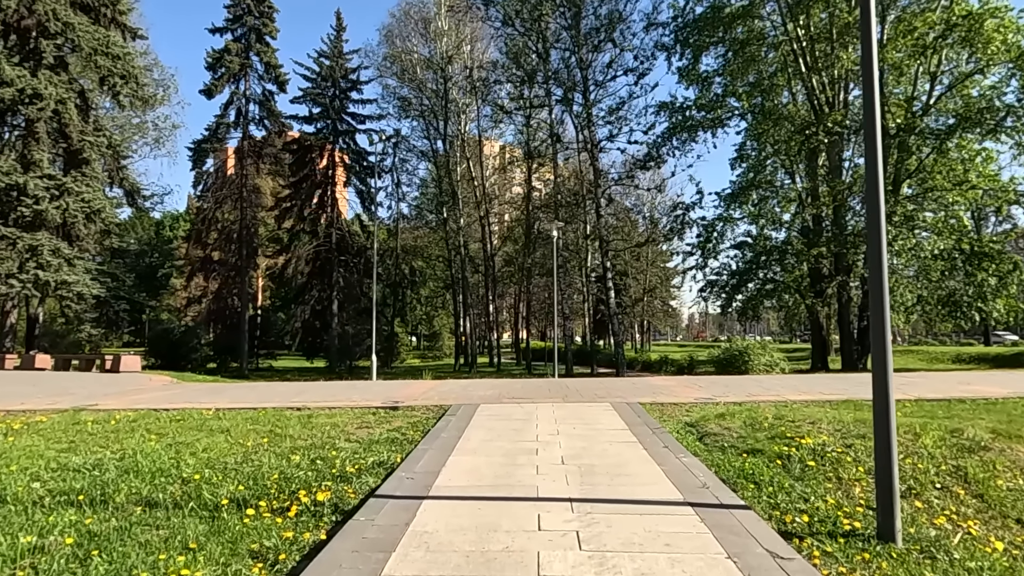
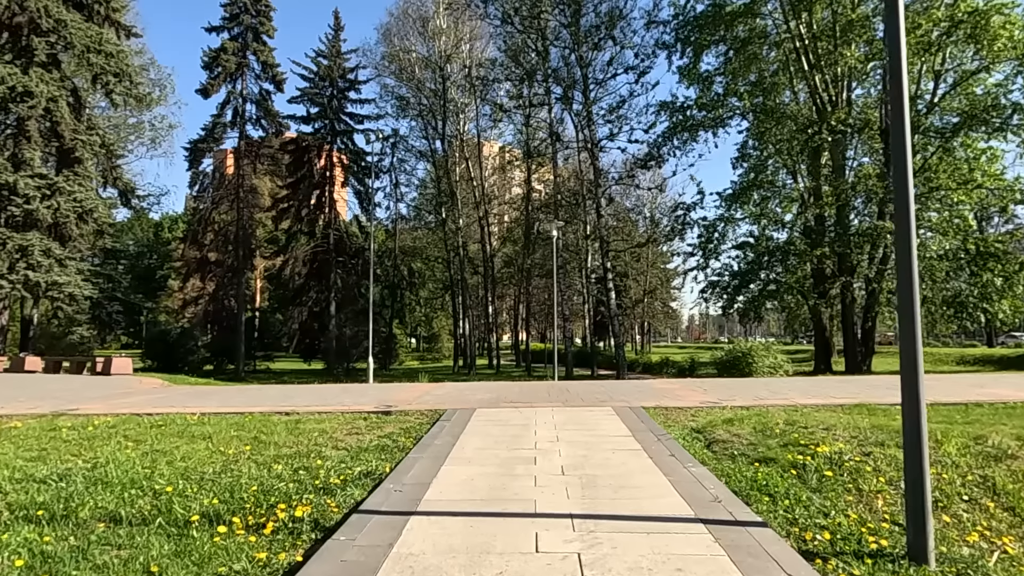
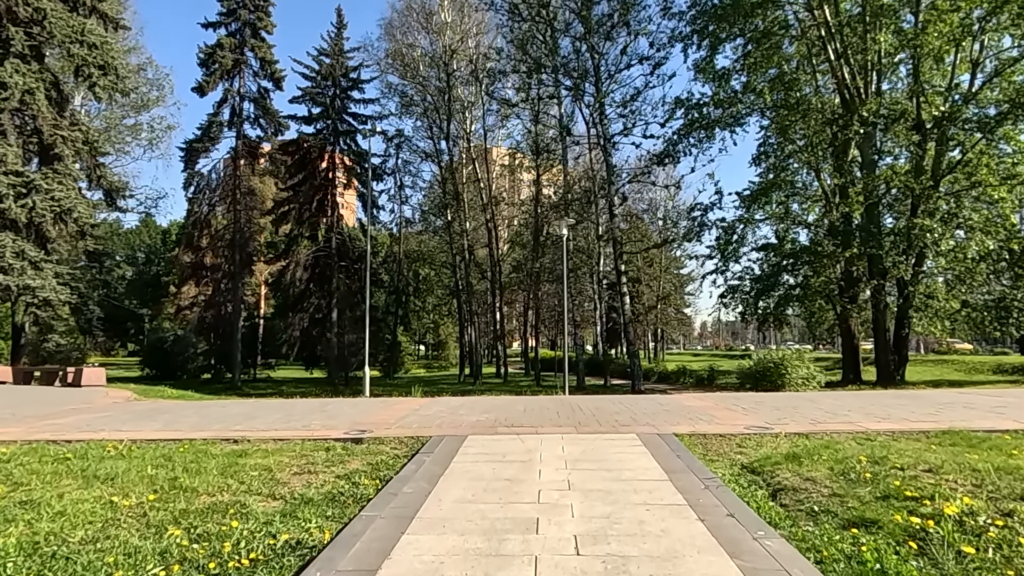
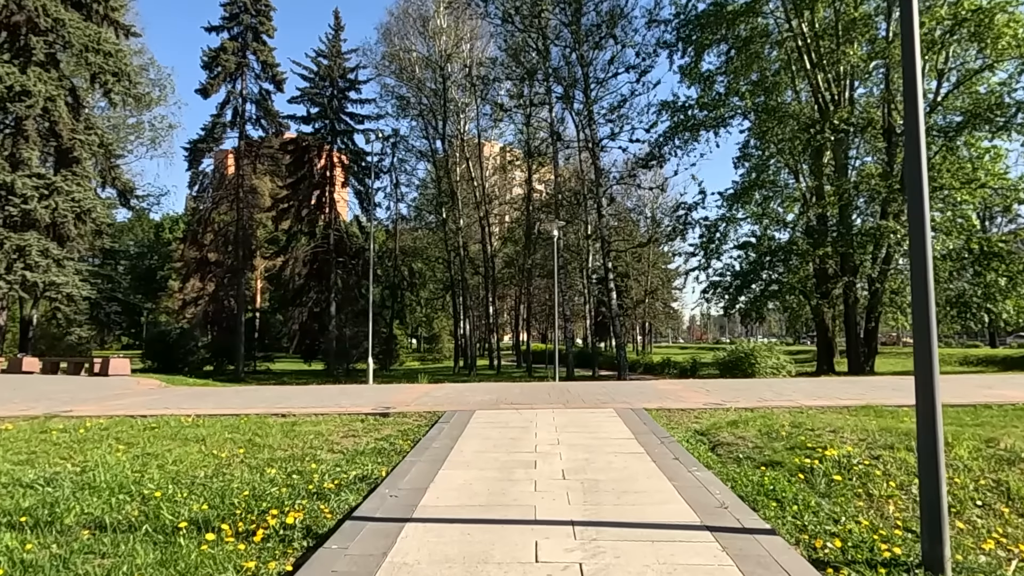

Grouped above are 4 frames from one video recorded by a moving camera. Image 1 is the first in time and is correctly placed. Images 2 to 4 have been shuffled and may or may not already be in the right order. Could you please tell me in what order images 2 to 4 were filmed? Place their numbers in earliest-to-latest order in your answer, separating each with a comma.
2, 4, 3
